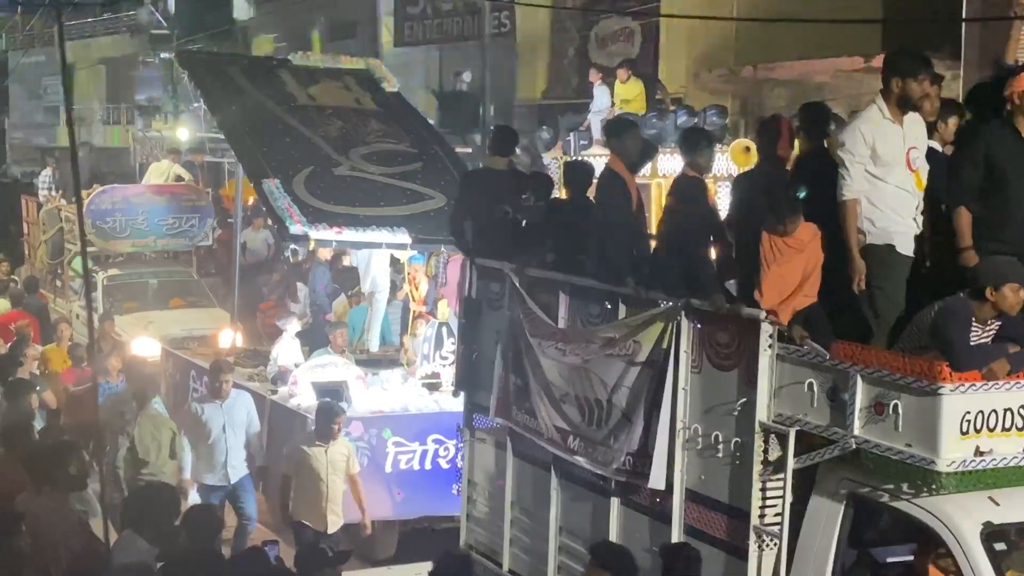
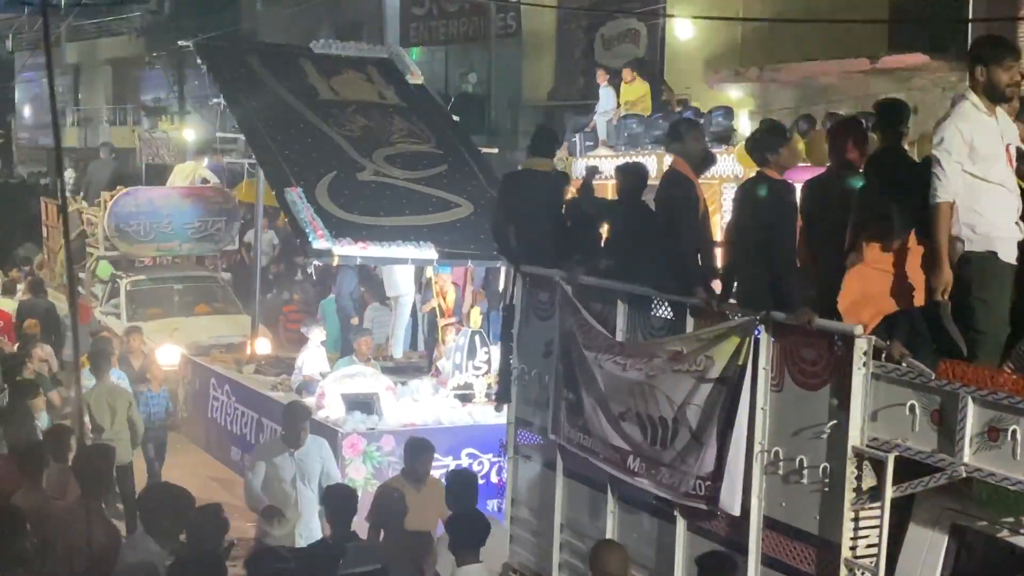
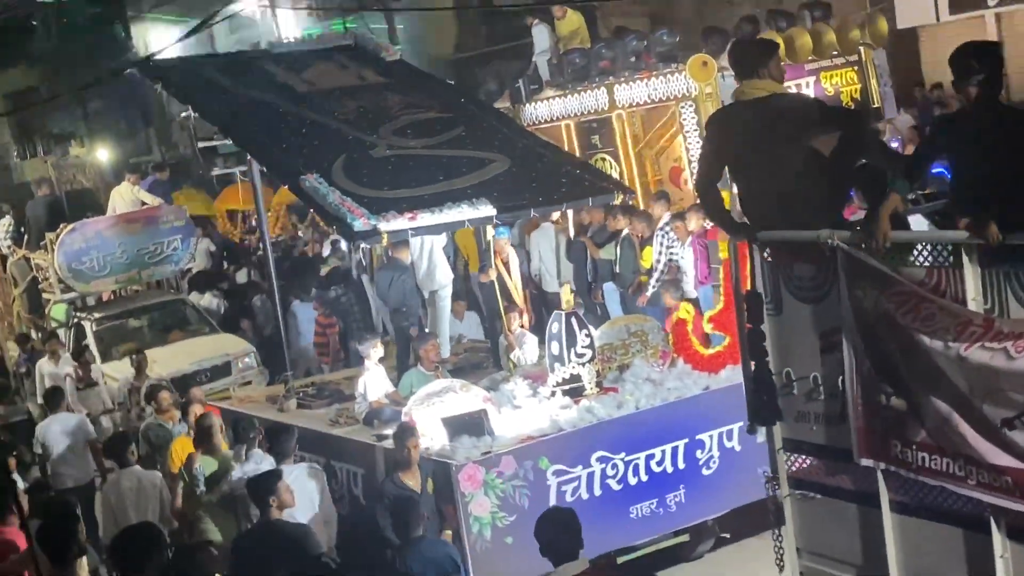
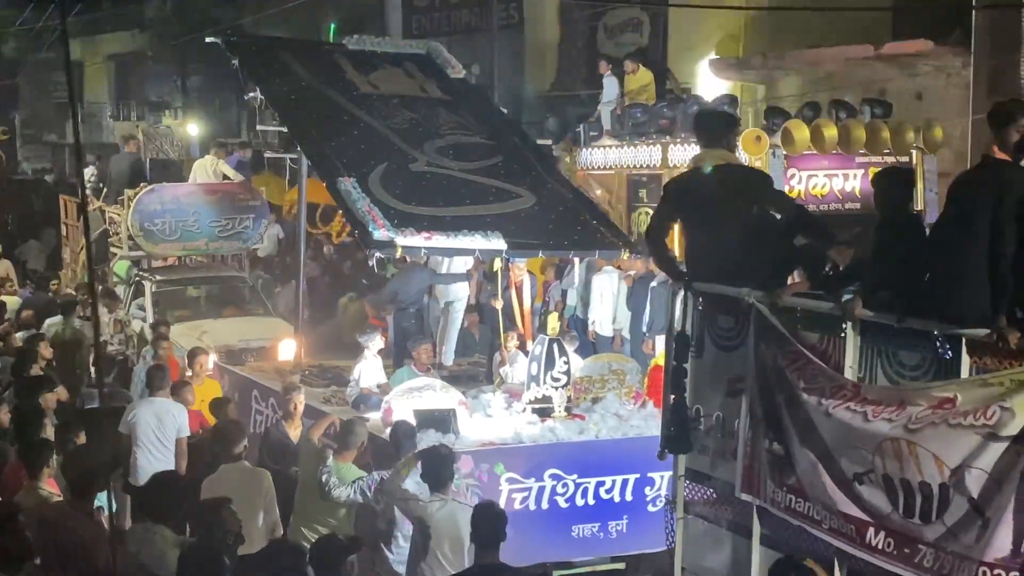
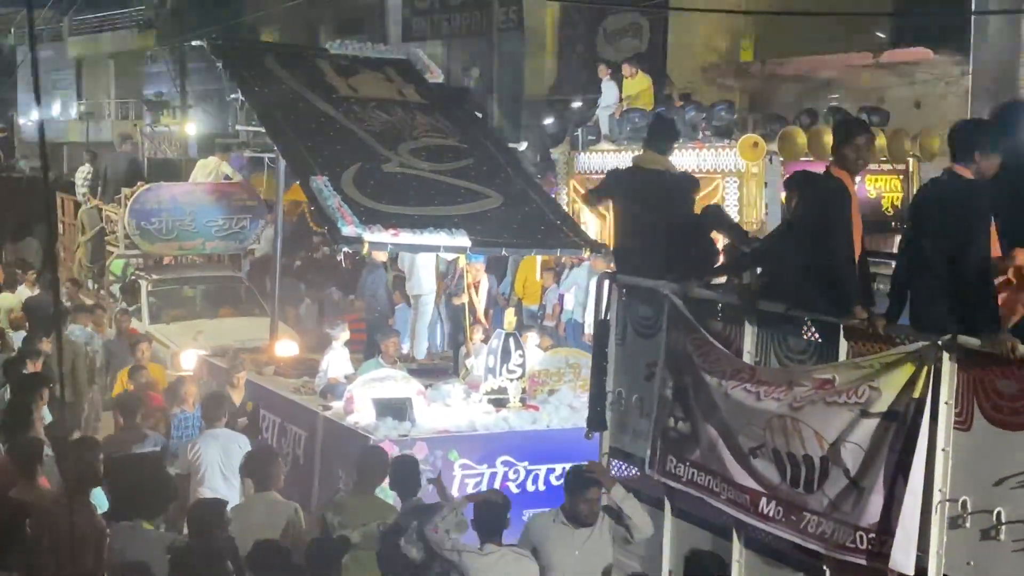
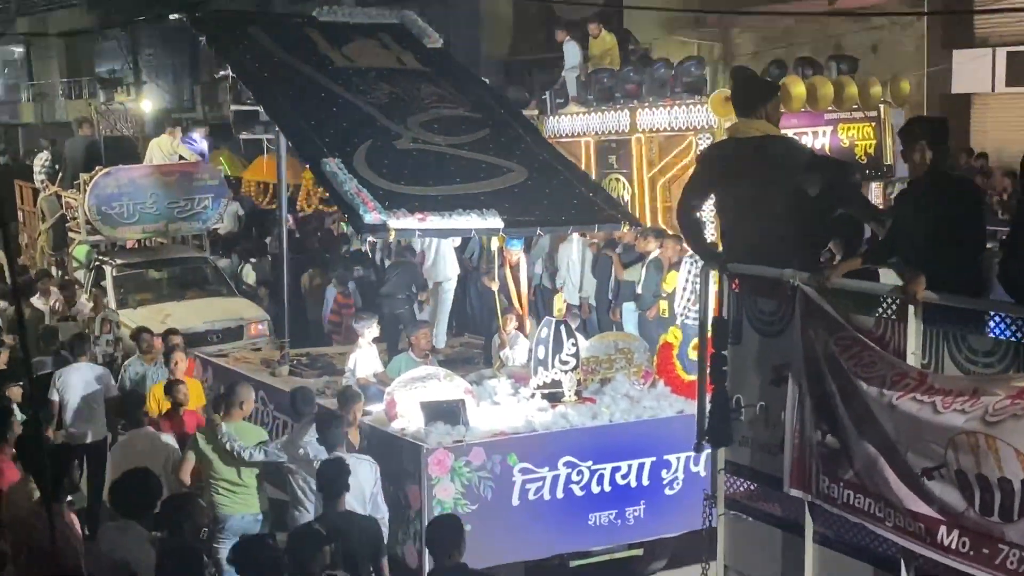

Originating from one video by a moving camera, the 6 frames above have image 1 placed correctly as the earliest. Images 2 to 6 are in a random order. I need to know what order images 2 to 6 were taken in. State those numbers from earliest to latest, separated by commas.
2, 5, 4, 6, 3
